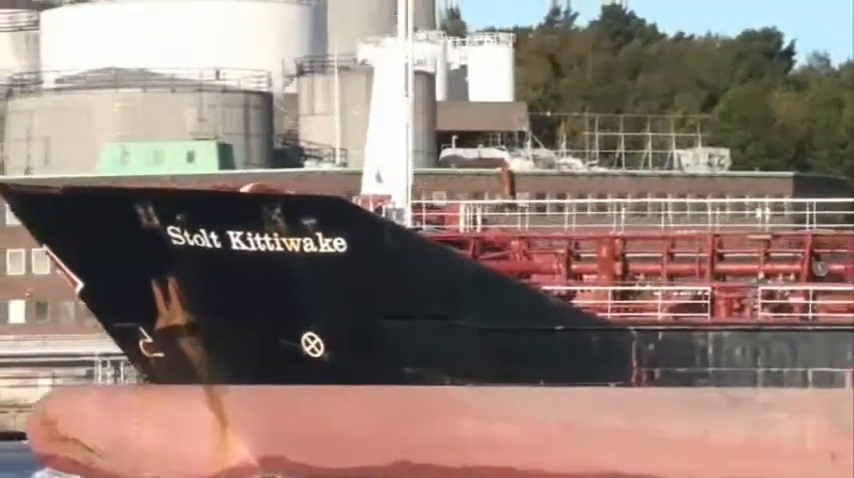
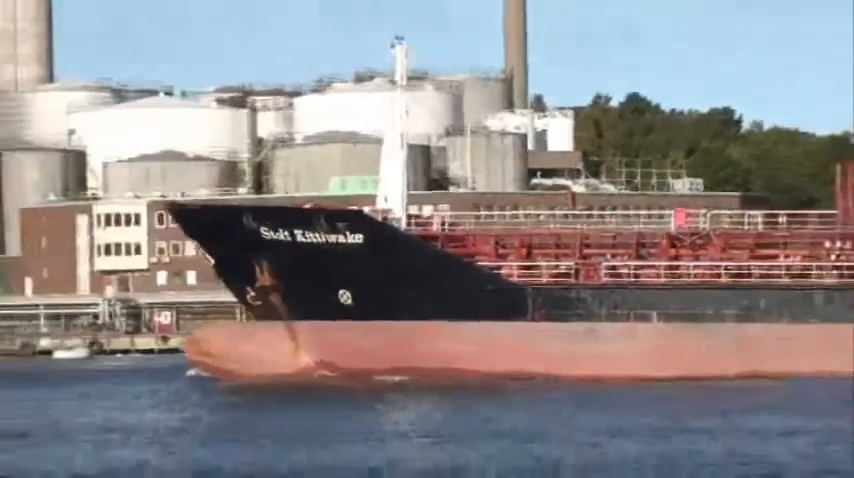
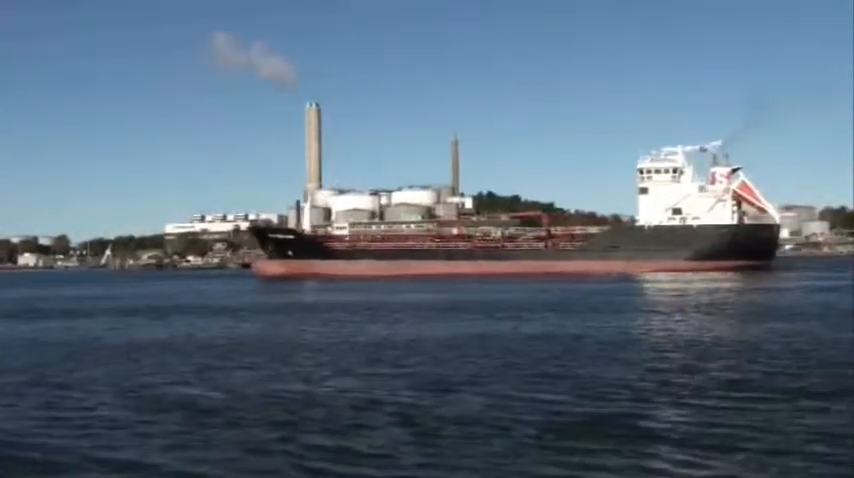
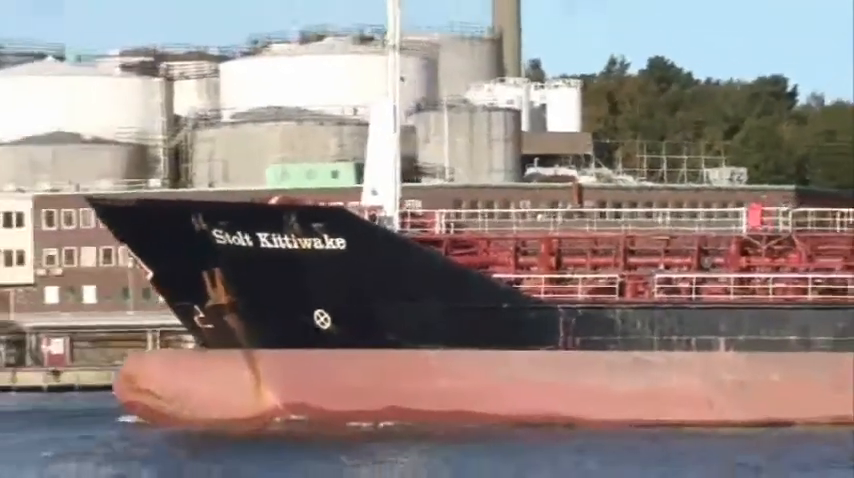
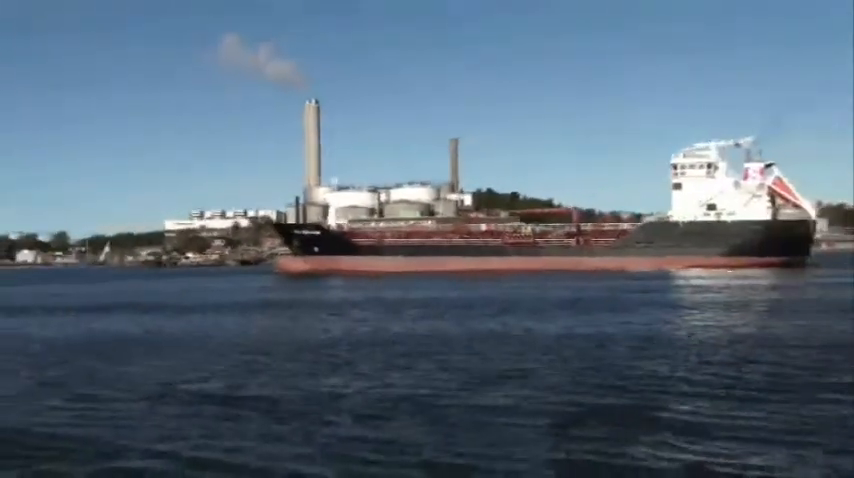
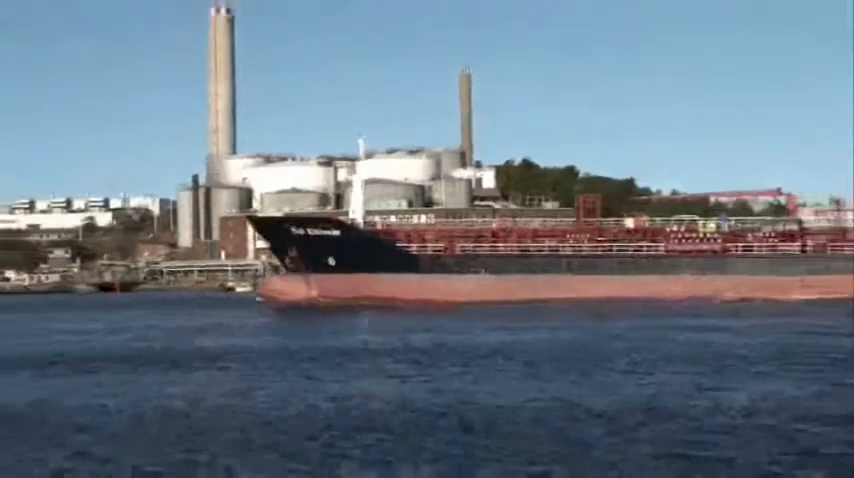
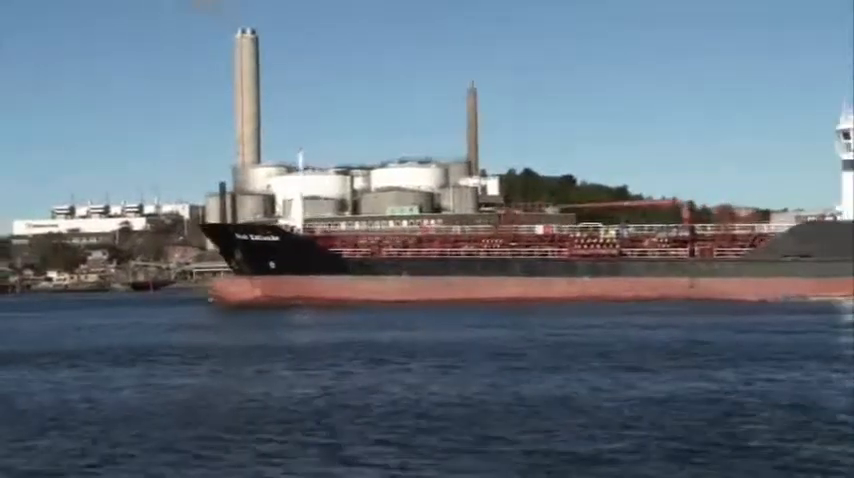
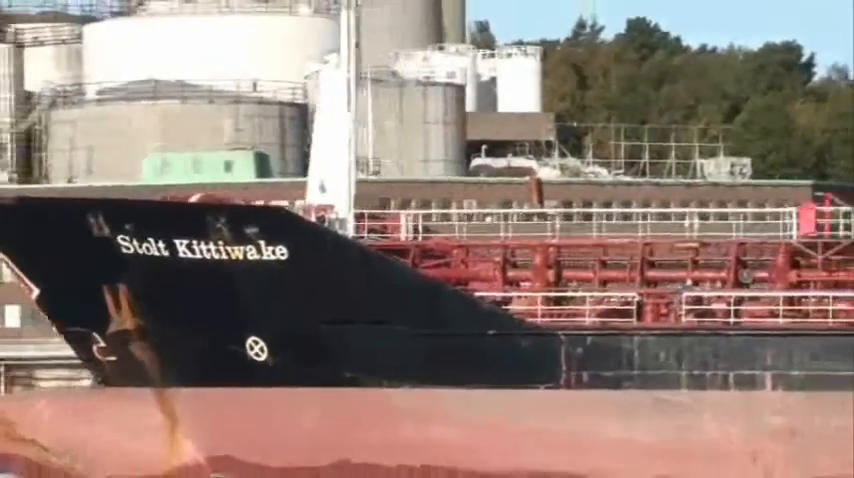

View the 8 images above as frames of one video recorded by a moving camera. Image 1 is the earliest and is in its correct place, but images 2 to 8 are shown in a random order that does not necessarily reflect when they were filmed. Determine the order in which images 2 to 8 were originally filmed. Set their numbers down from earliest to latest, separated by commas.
8, 4, 2, 6, 7, 5, 3
